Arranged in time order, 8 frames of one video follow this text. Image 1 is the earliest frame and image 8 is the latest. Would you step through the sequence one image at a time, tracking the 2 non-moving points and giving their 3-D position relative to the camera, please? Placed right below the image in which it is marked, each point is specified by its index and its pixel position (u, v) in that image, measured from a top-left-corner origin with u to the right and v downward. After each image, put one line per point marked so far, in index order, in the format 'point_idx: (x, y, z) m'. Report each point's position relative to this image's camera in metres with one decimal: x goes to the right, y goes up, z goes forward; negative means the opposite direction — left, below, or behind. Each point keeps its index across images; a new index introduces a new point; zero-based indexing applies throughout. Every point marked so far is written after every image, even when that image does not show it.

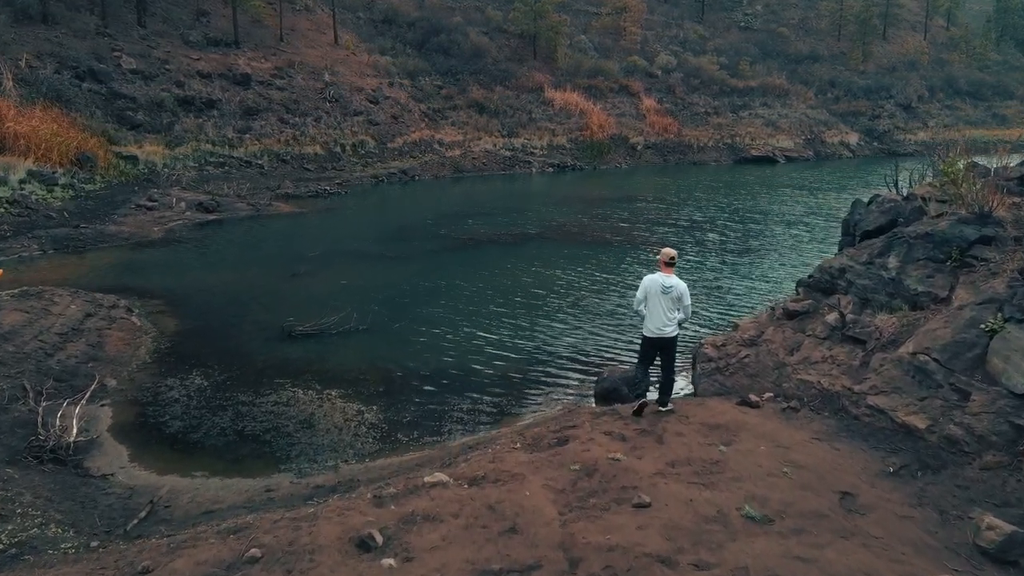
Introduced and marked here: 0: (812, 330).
0: (+4.0, -0.5, +10.1) m
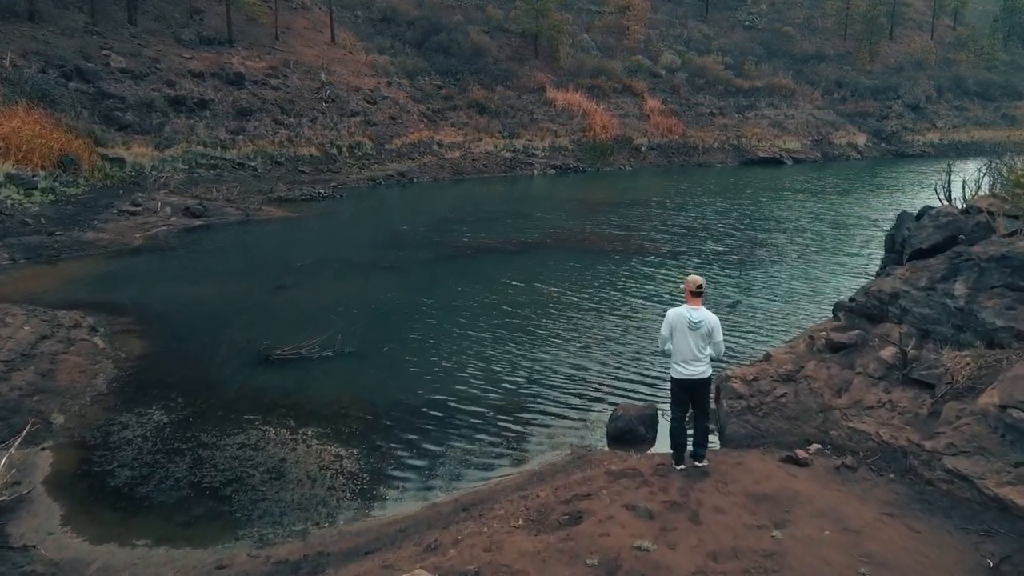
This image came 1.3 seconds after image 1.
0: (+4.0, -0.9, +8.7) m
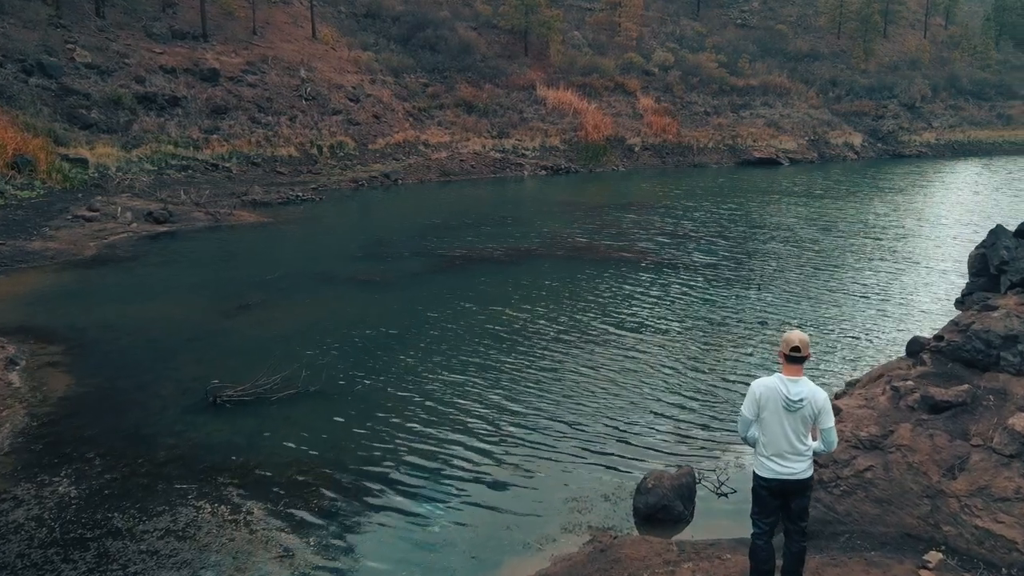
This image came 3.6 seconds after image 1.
0: (+4.0, -1.2, +6.6) m
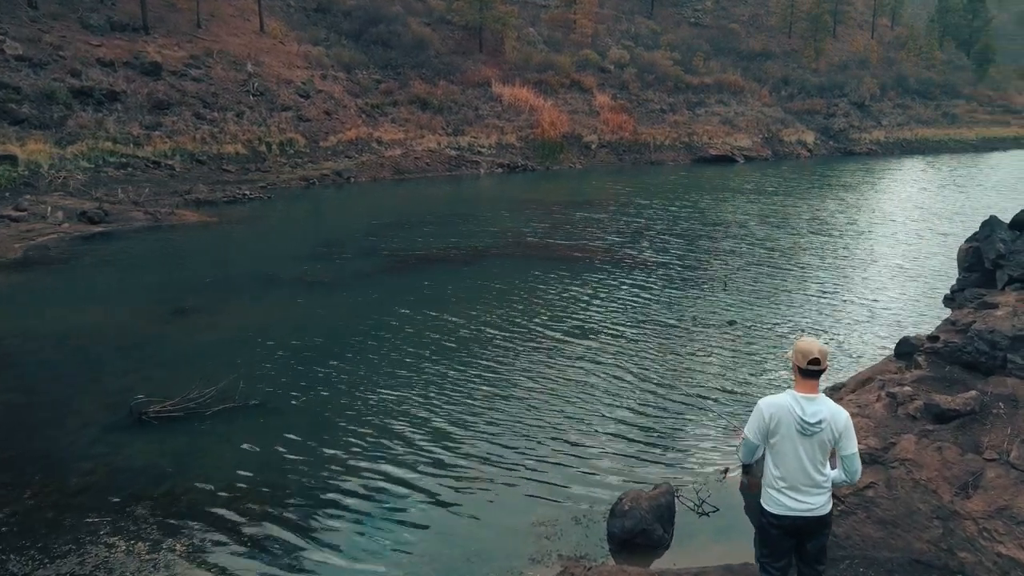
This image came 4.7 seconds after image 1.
0: (+3.7, -1.2, +6.0) m
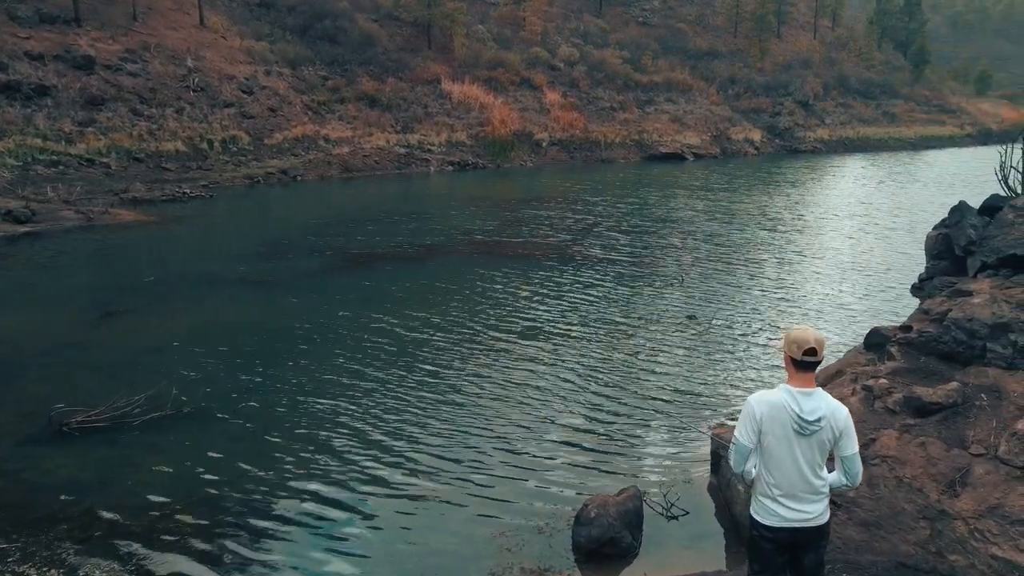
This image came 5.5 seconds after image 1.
0: (+3.4, -1.1, +5.6) m
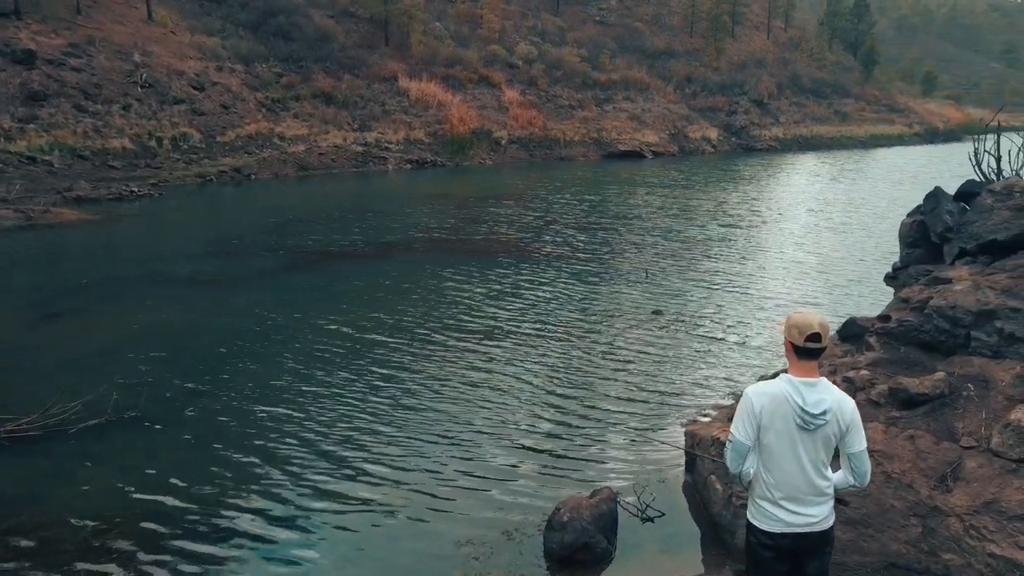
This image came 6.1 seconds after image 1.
0: (+3.2, -1.0, +5.4) m
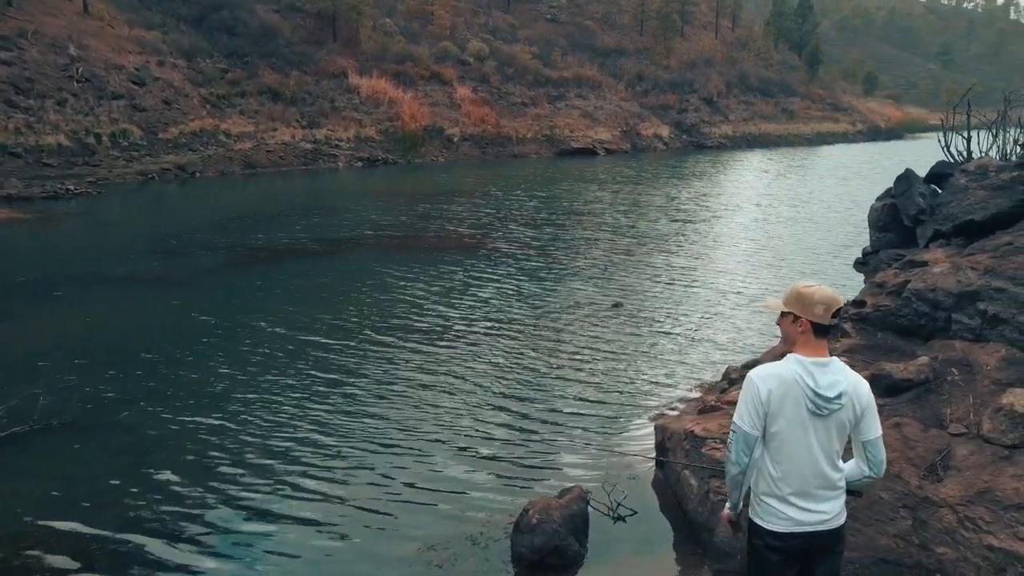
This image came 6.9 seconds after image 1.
0: (+3.0, -0.9, +5.2) m
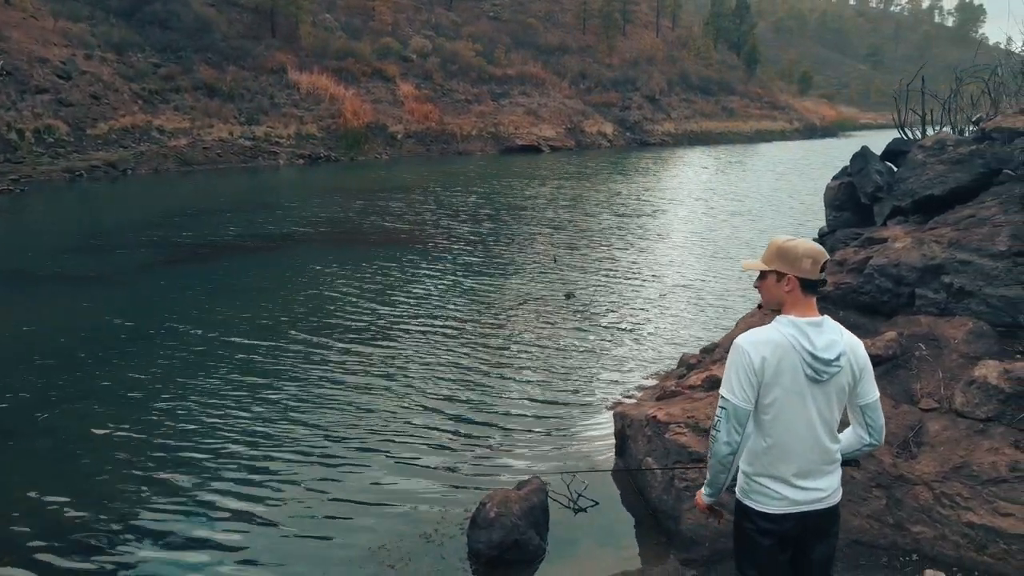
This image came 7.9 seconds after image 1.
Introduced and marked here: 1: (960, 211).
0: (+2.7, -0.7, +5.0) m
1: (+4.4, +0.7, +7.7) m
